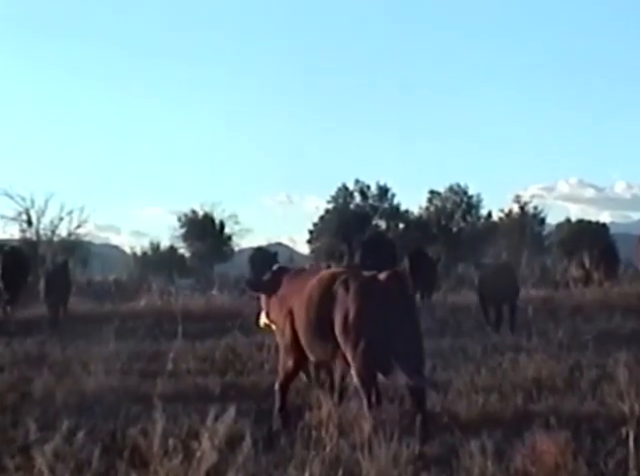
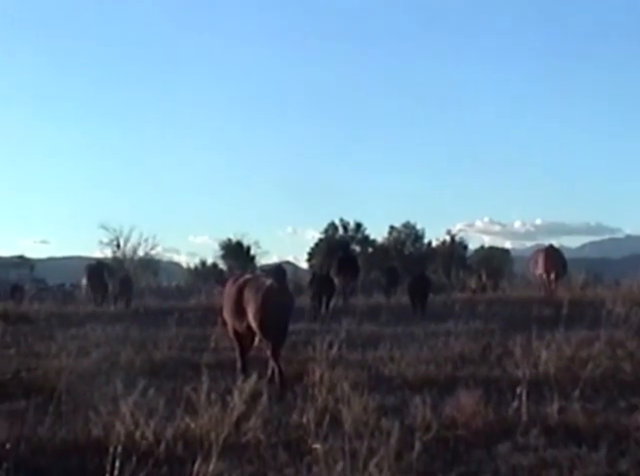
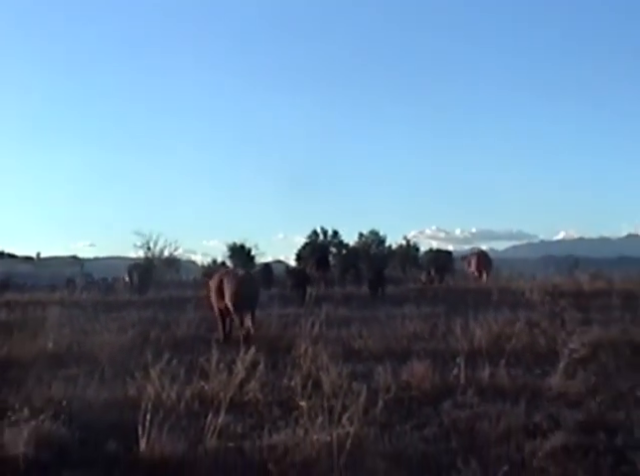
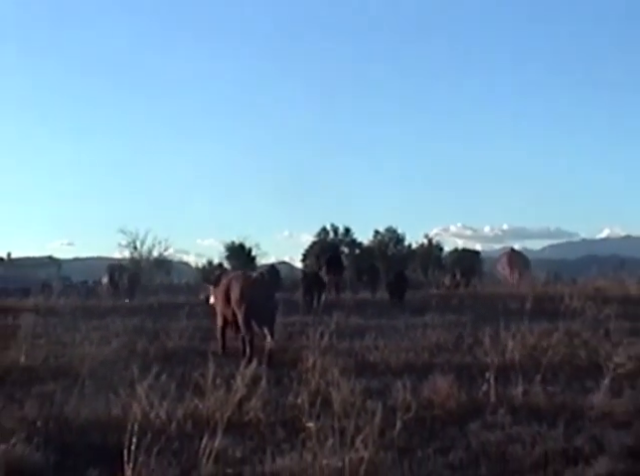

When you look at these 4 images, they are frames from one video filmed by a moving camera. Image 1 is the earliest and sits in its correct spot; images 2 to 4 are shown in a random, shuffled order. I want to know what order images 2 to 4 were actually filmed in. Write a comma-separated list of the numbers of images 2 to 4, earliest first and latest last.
2, 4, 3
